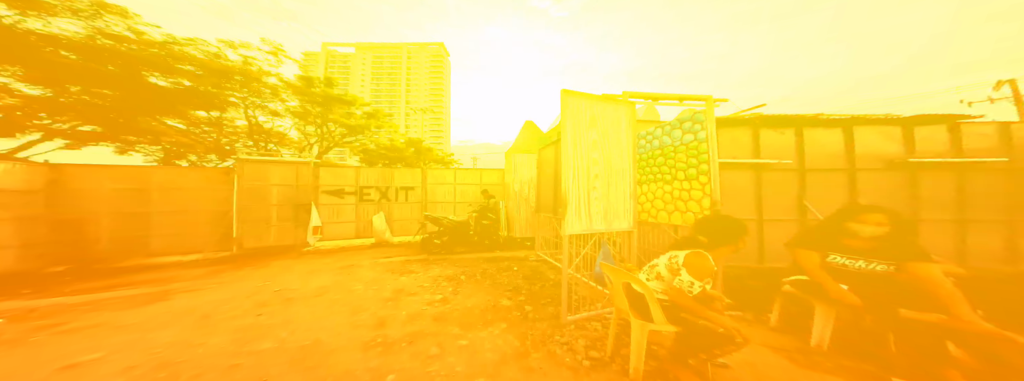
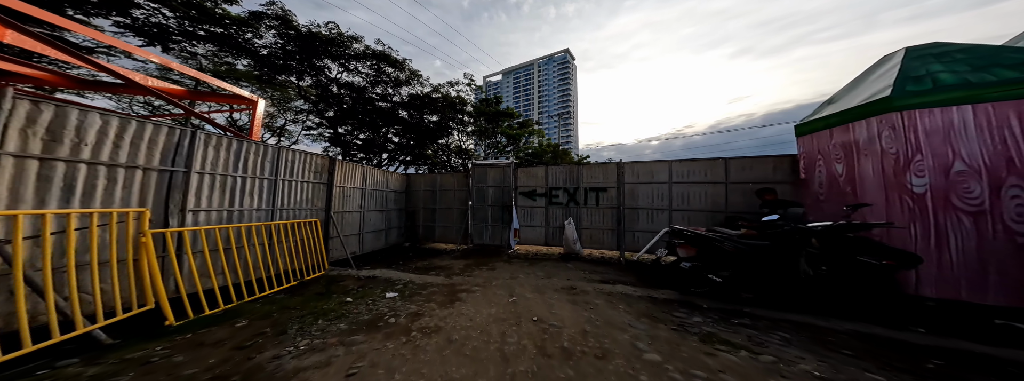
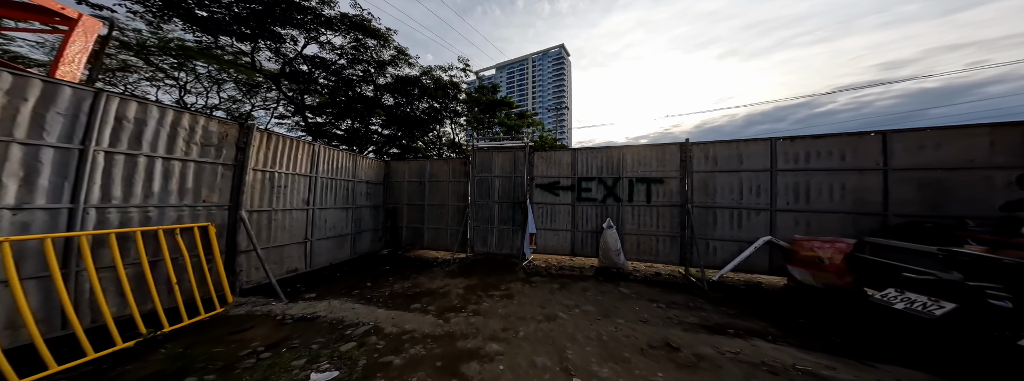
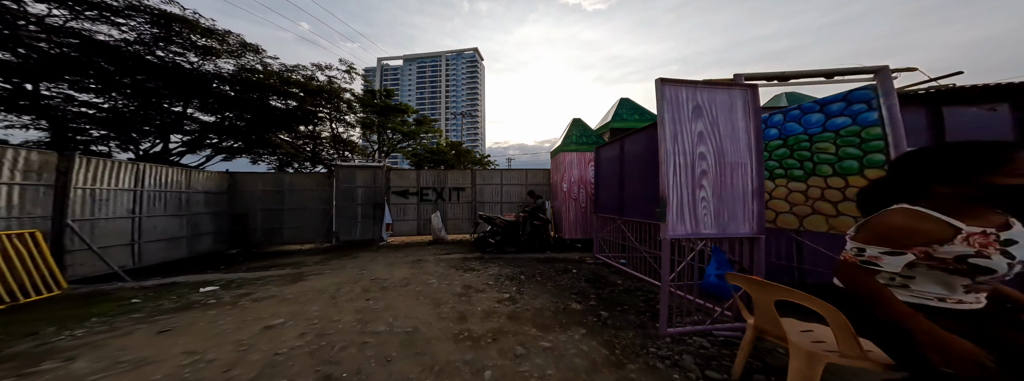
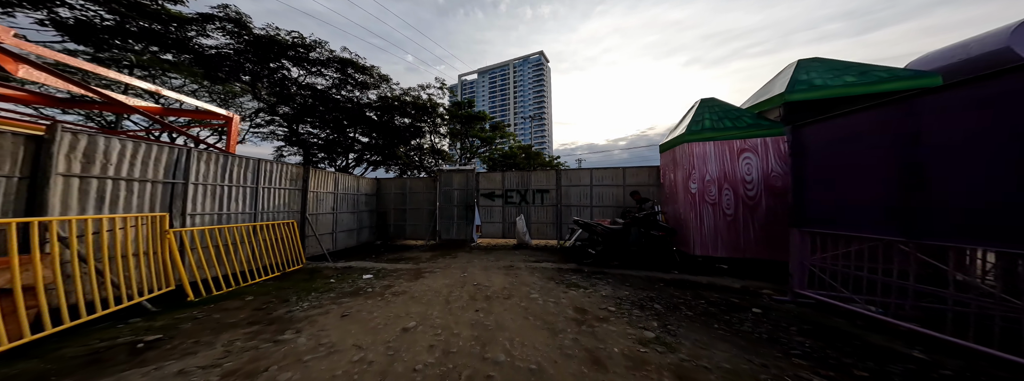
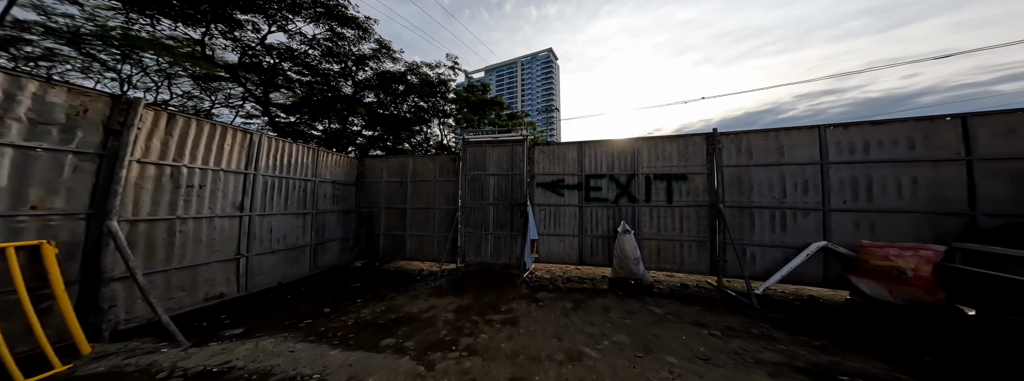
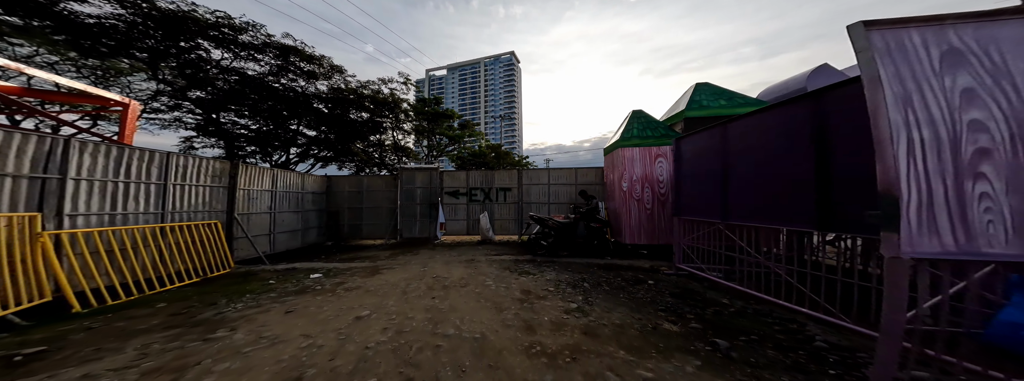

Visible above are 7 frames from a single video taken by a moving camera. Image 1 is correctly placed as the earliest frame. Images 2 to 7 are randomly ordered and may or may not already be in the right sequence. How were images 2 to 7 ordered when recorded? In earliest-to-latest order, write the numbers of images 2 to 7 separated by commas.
4, 7, 5, 2, 3, 6
